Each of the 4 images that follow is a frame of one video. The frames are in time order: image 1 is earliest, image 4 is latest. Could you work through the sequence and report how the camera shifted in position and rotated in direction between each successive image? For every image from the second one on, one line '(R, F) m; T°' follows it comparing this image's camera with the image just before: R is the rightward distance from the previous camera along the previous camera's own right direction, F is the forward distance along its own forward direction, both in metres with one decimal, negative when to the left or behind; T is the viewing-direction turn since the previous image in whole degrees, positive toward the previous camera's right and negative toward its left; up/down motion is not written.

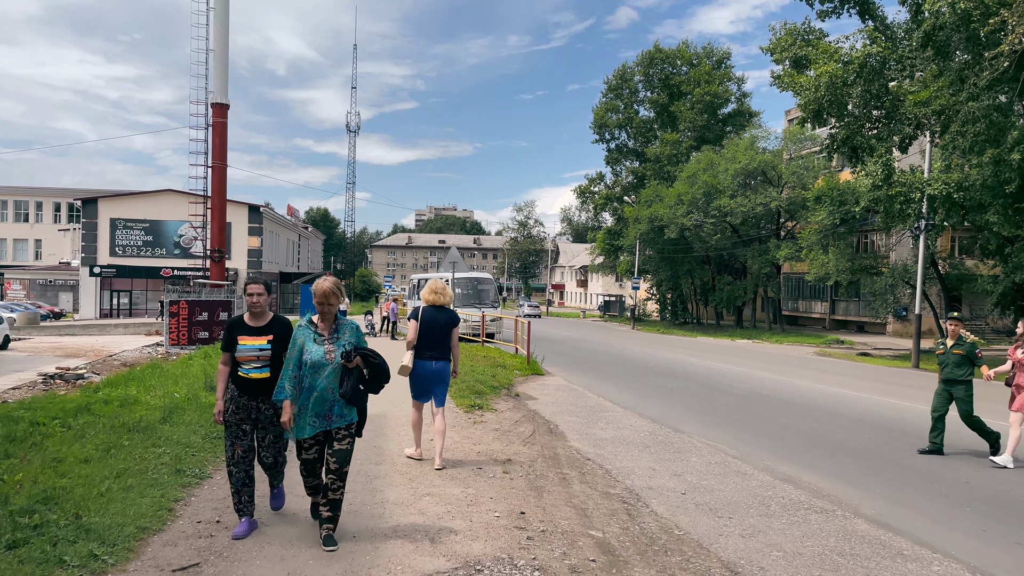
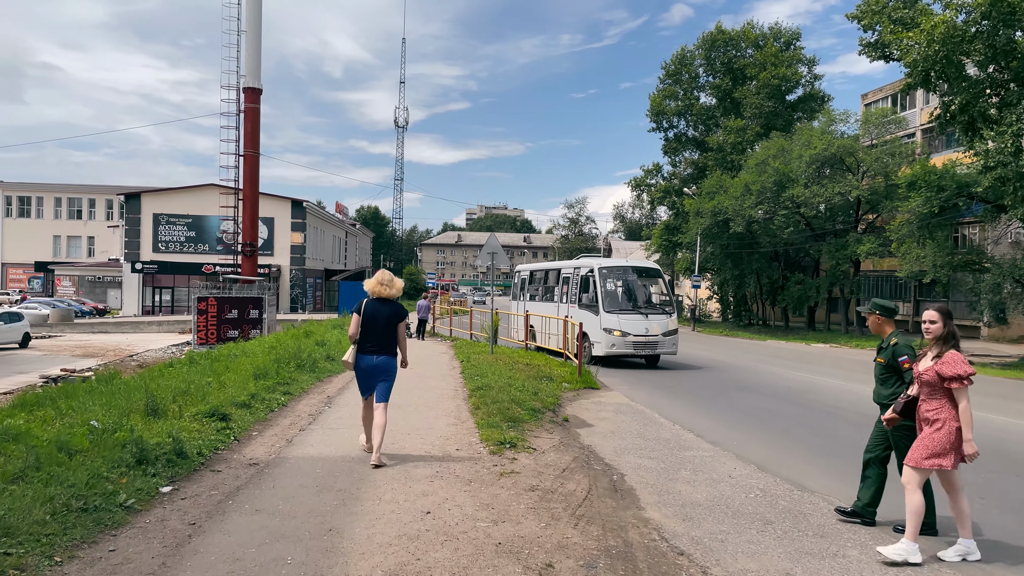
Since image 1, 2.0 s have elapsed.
(0.0, +2.8) m; -4°
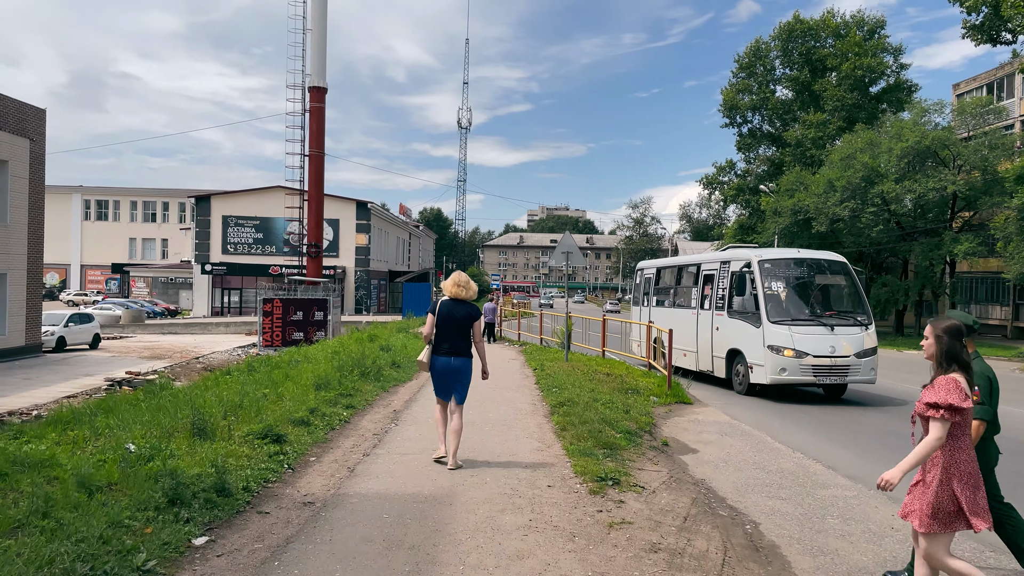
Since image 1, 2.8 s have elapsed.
(-0.3, +1.1) m; -5°
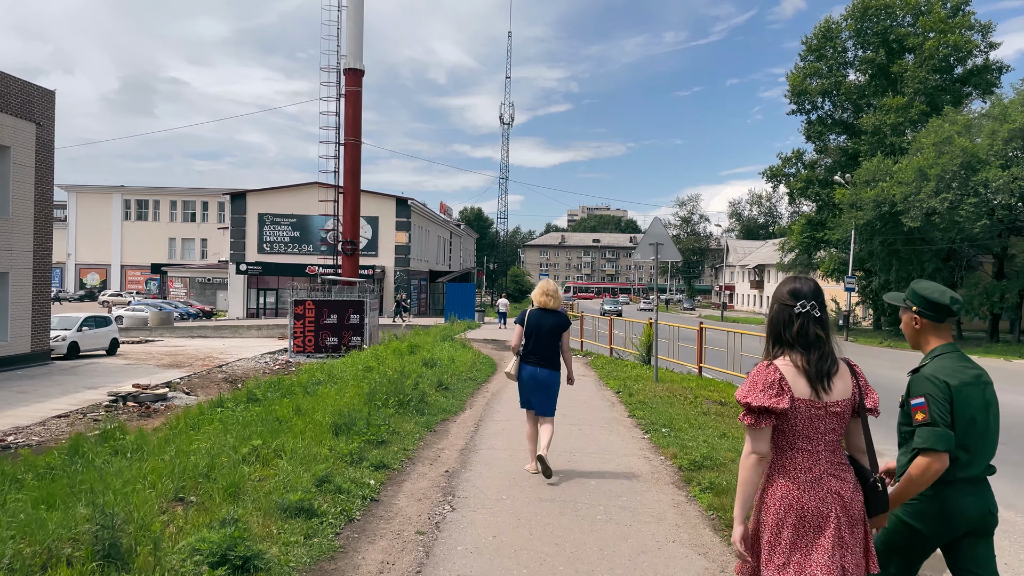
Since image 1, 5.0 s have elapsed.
(-0.6, +3.0) m; -3°
